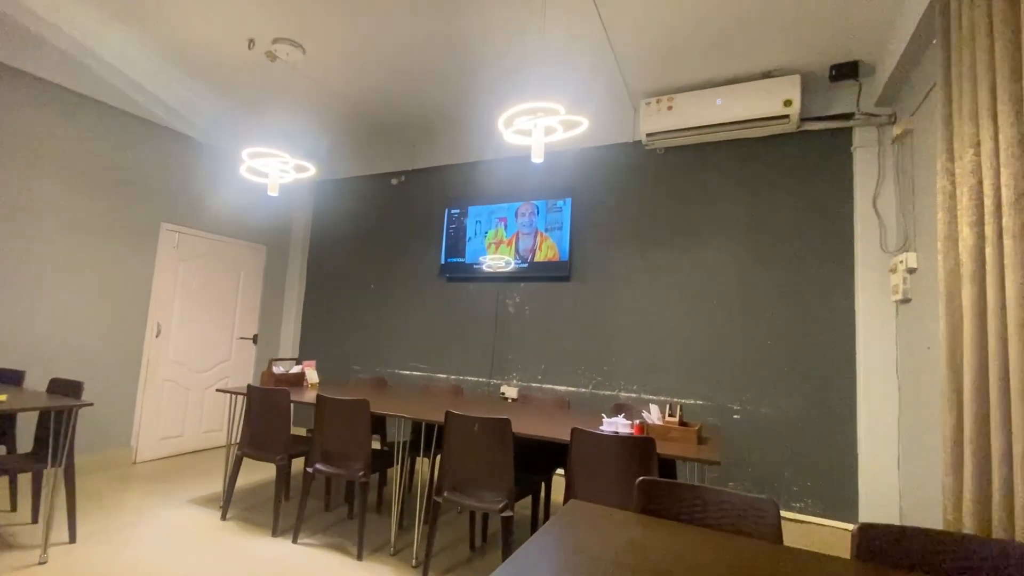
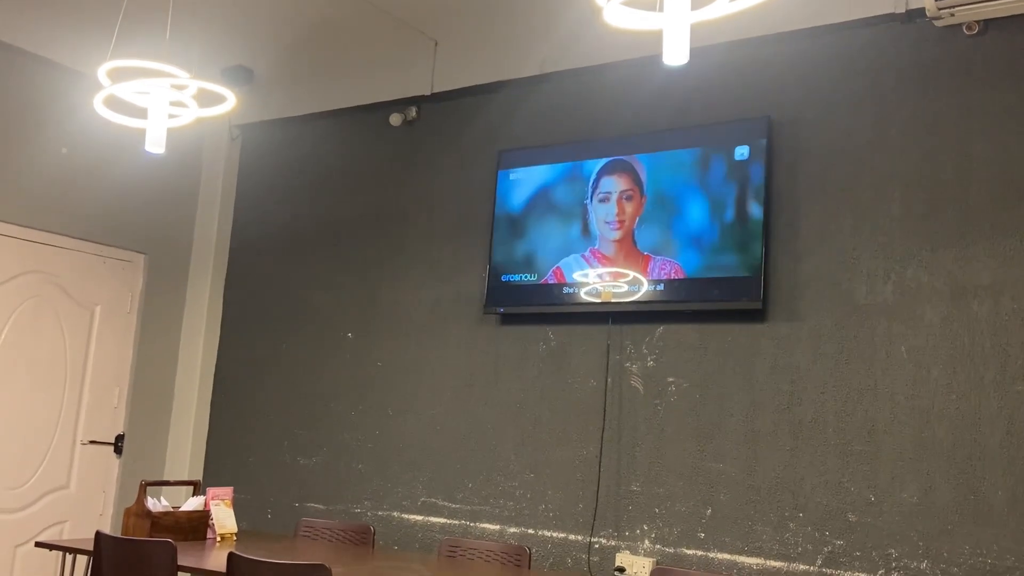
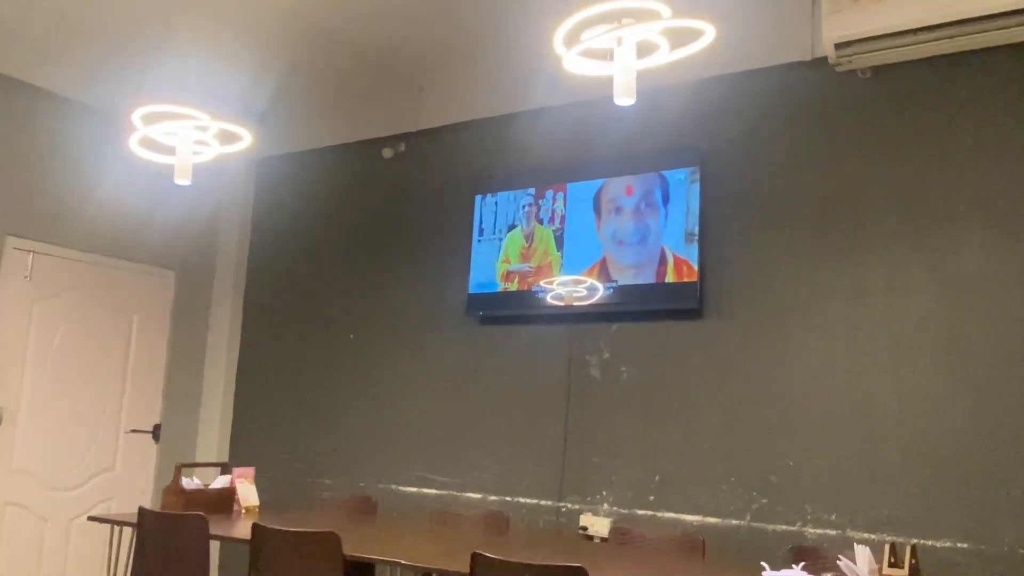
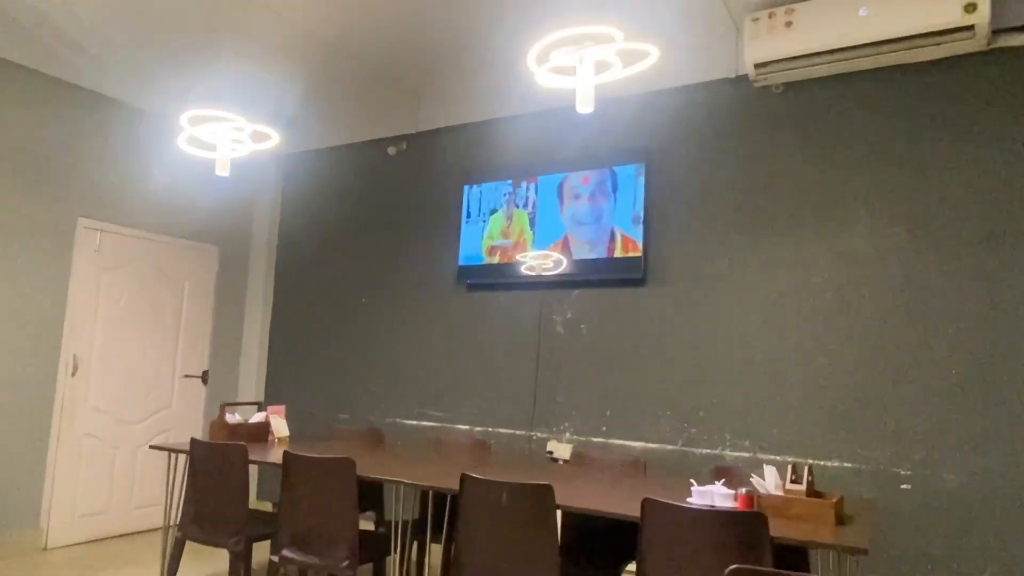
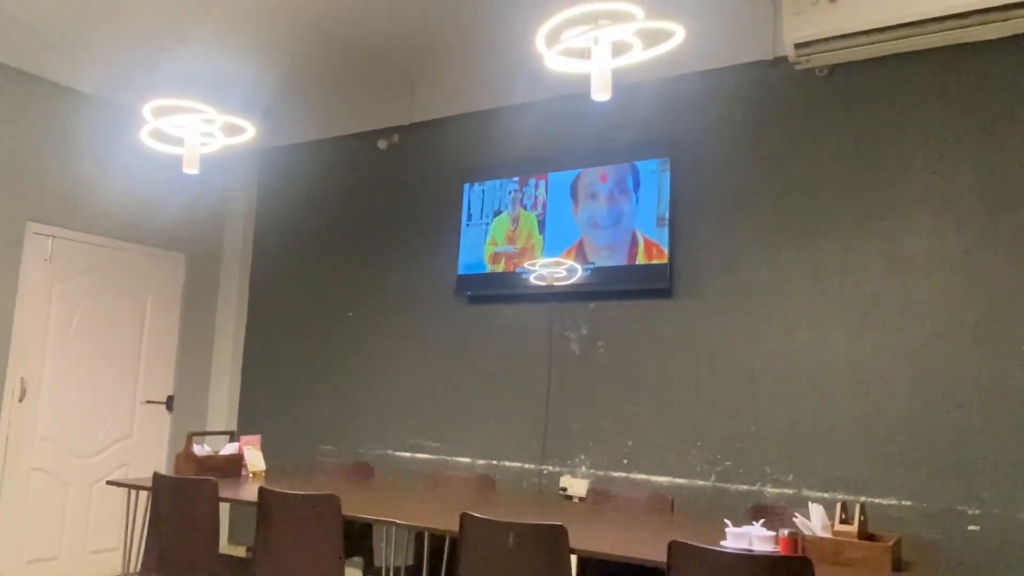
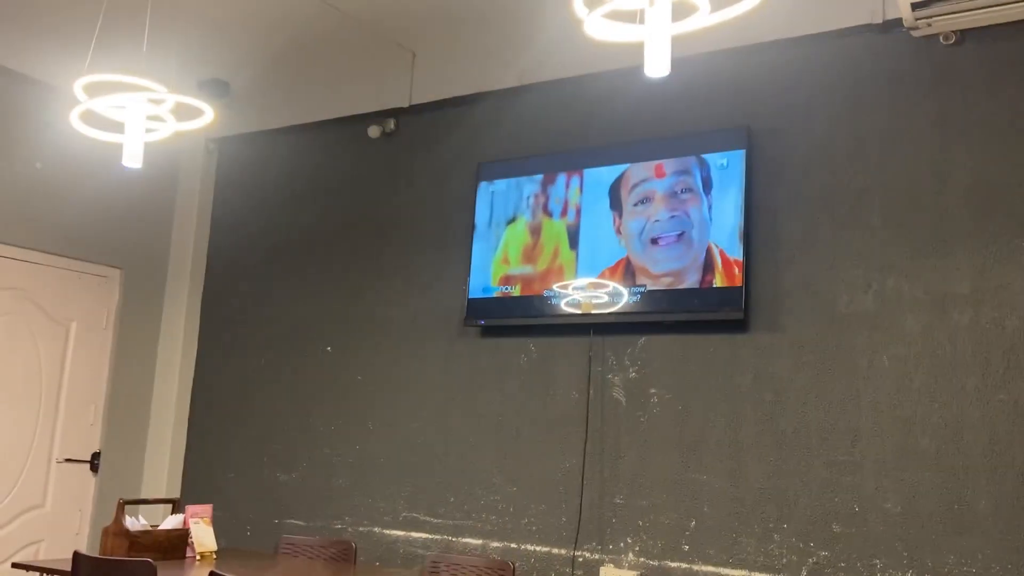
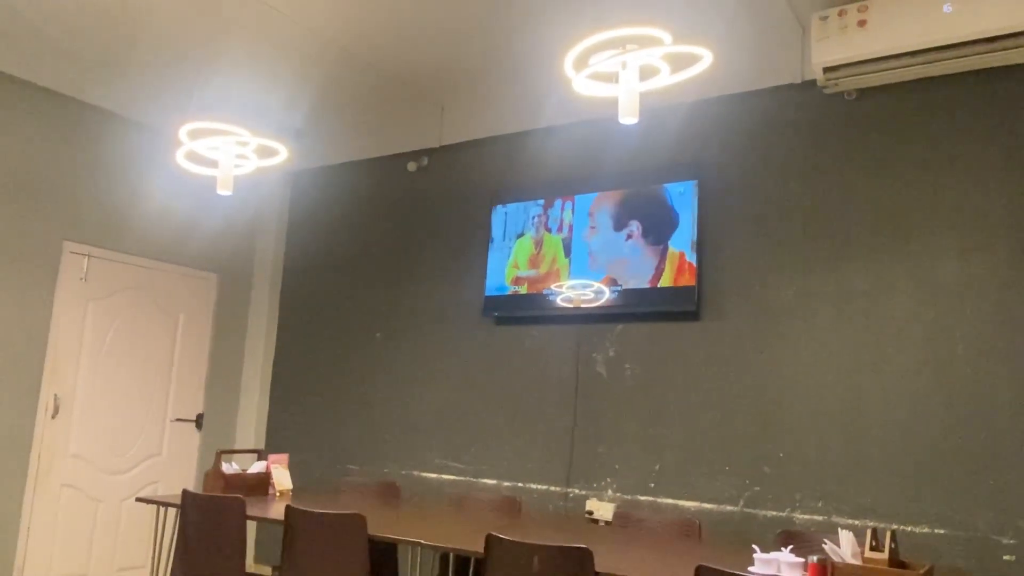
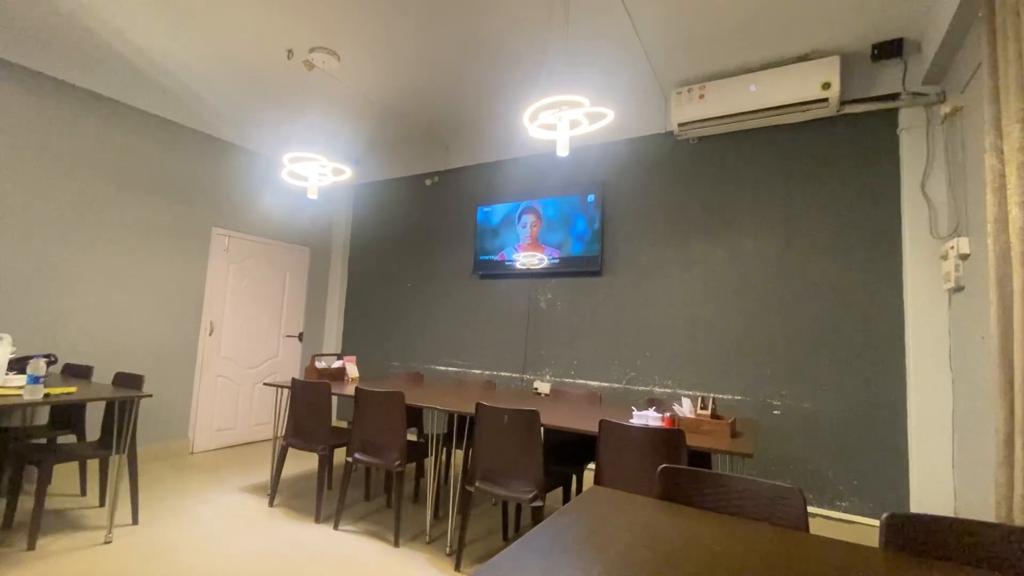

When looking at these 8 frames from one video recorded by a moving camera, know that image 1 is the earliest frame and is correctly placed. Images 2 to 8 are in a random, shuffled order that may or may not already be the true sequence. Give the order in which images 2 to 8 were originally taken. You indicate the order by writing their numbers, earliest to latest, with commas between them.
8, 4, 5, 3, 7, 6, 2
